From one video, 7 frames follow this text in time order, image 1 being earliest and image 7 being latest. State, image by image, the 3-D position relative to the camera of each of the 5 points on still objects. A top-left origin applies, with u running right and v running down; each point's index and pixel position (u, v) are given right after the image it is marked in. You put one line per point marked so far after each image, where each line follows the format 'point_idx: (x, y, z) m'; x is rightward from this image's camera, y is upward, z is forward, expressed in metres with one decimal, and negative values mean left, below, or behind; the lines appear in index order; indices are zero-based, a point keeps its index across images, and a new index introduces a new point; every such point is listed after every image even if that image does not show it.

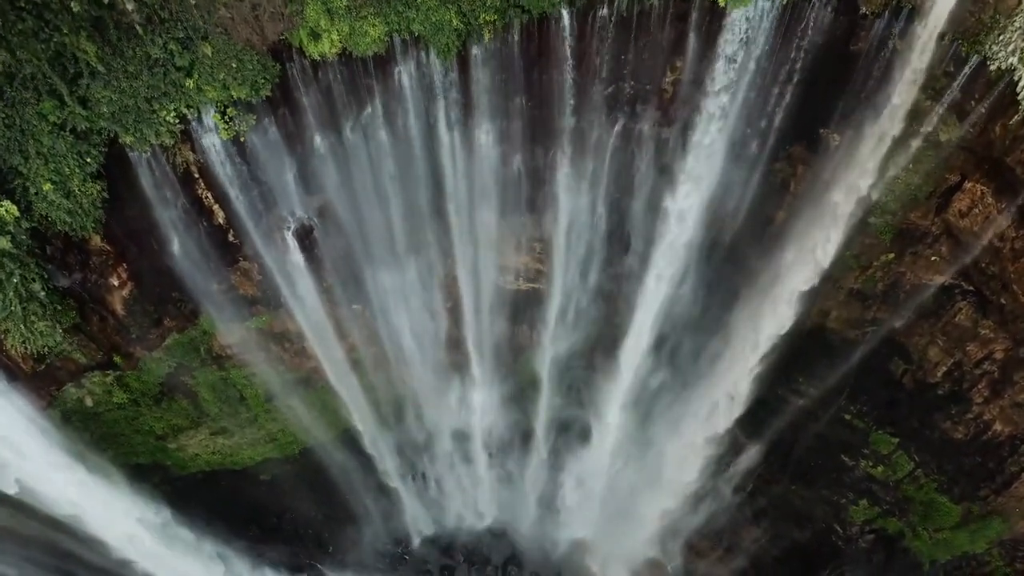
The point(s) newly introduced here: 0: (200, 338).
0: (-4.8, -0.8, +10.5) m
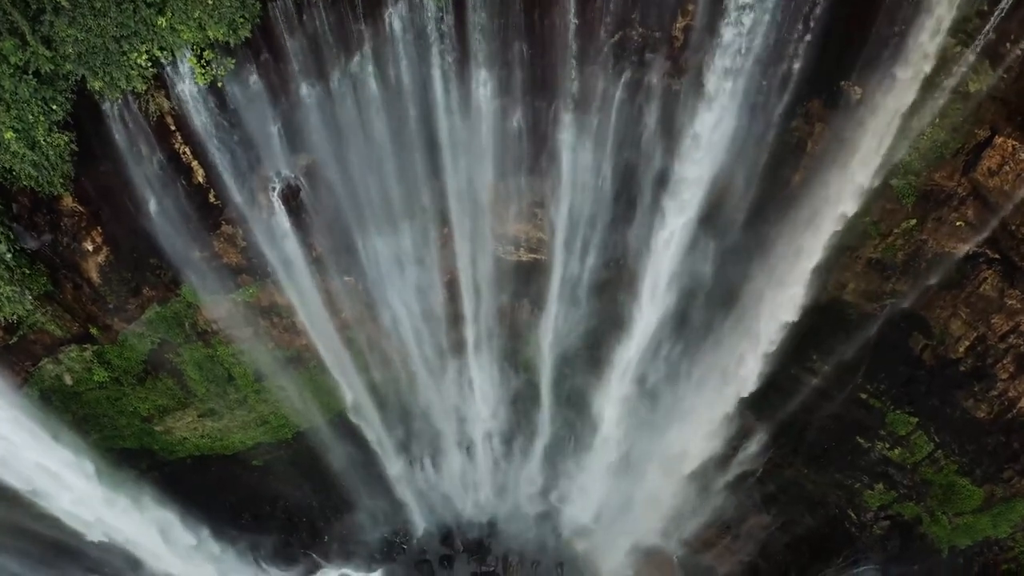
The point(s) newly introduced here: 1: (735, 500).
0: (-4.8, -0.3, +10.0) m
1: (+4.2, -4.0, +13.1) m
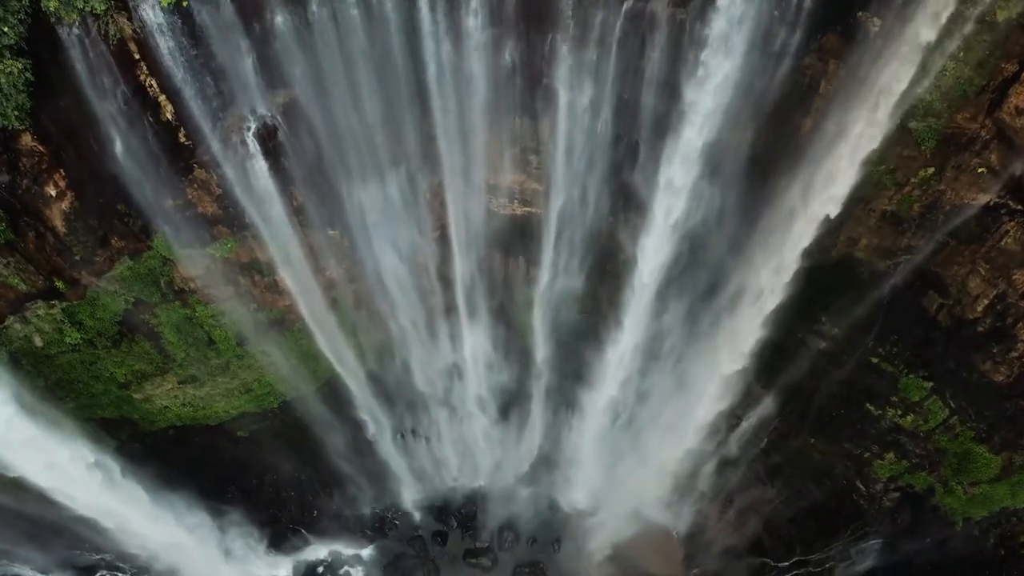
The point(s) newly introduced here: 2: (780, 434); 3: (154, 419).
0: (-4.8, +0.3, +9.4) m
1: (+4.1, -3.4, +12.6) m
2: (+4.6, -2.5, +11.8) m
3: (-5.9, -2.2, +11.4) m
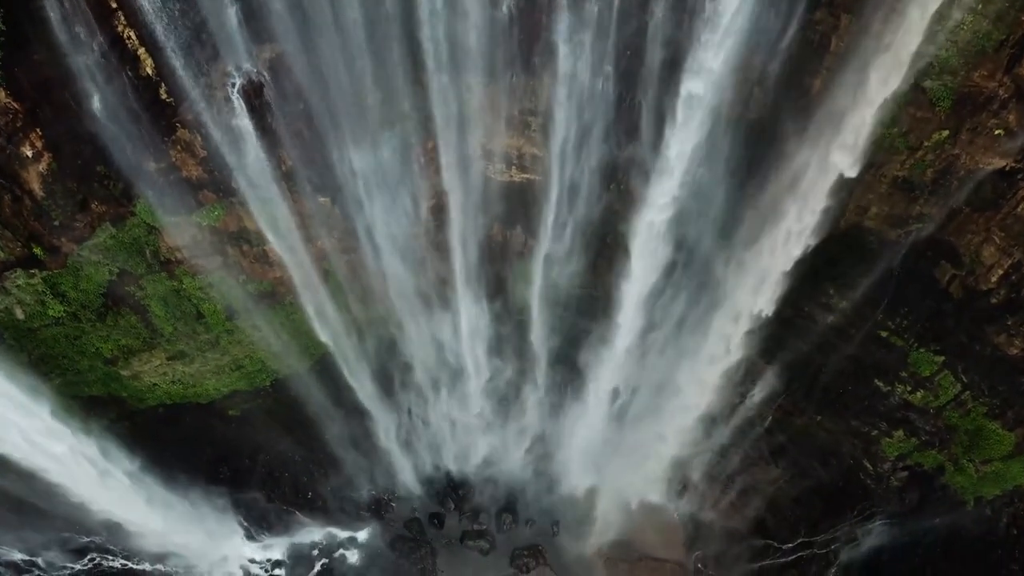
0: (-4.9, +0.7, +9.1) m
1: (+4.1, -2.9, +12.3) m
2: (+4.6, -2.1, +11.5) m
3: (-6.0, -1.8, +11.1) m
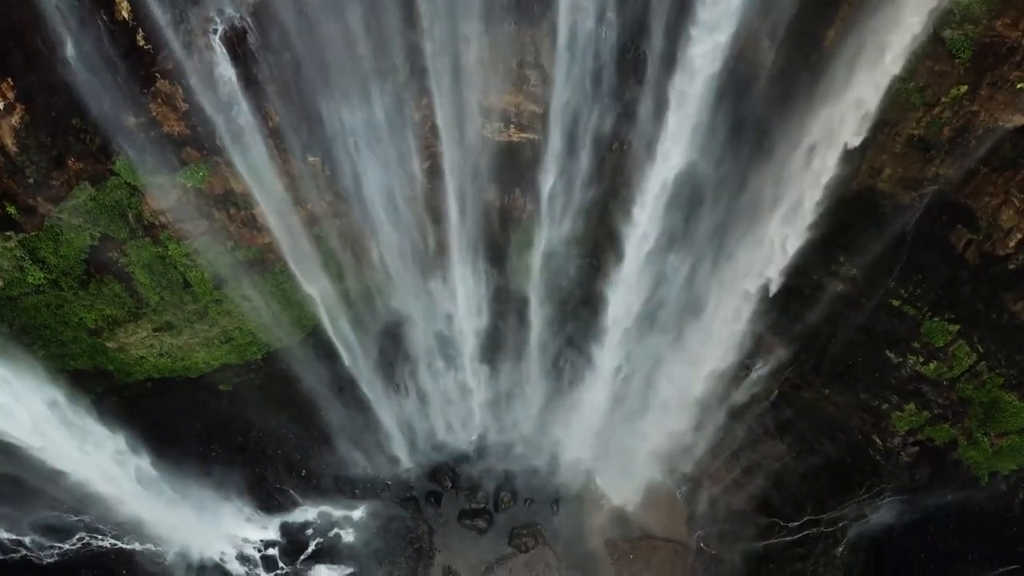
0: (-4.9, +1.1, +8.7) m
1: (+4.1, -2.4, +12.0) m
2: (+4.6, -1.6, +11.2) m
3: (-6.0, -1.3, +10.7) m
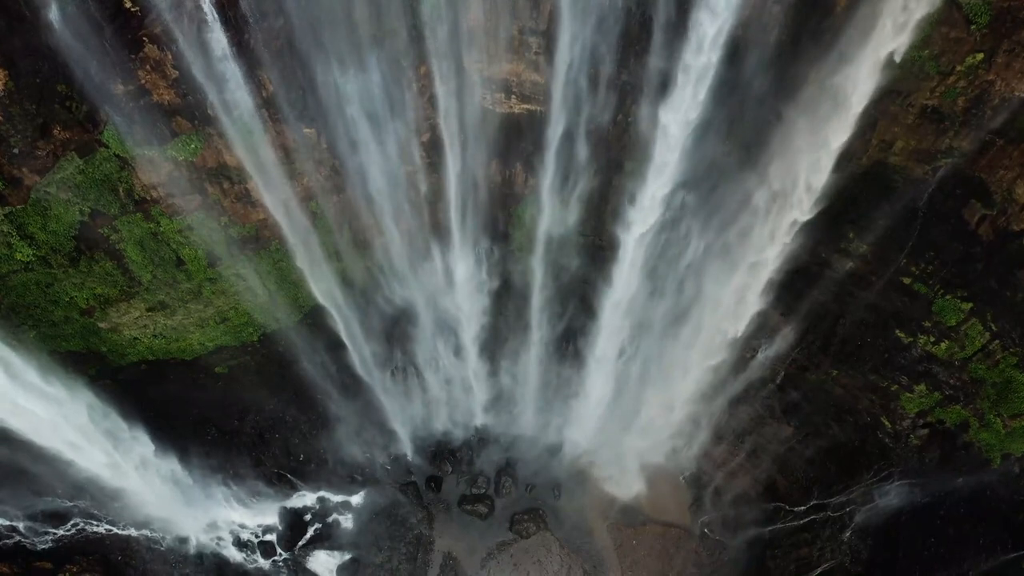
0: (-4.9, +1.4, +8.5) m
1: (+4.1, -2.1, +11.8) m
2: (+4.6, -1.2, +10.9) m
3: (-6.0, -1.0, +10.5) m
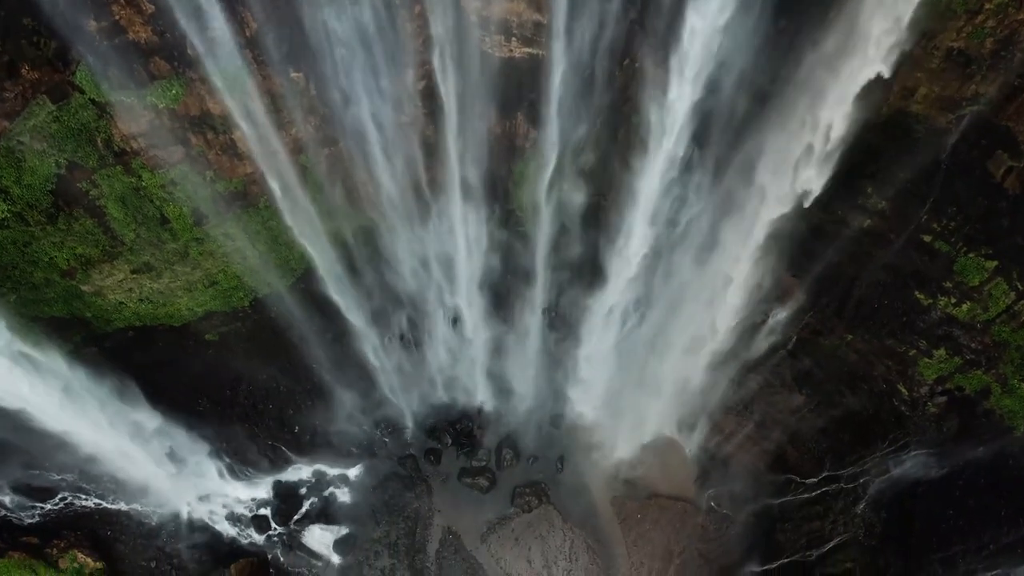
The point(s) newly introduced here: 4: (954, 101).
0: (-4.9, +1.9, +8.0) m
1: (+4.1, -1.5, +11.4) m
2: (+4.6, -0.7, +10.5) m
3: (-6.0, -0.4, +10.1) m
4: (+5.2, +2.2, +7.9) m
